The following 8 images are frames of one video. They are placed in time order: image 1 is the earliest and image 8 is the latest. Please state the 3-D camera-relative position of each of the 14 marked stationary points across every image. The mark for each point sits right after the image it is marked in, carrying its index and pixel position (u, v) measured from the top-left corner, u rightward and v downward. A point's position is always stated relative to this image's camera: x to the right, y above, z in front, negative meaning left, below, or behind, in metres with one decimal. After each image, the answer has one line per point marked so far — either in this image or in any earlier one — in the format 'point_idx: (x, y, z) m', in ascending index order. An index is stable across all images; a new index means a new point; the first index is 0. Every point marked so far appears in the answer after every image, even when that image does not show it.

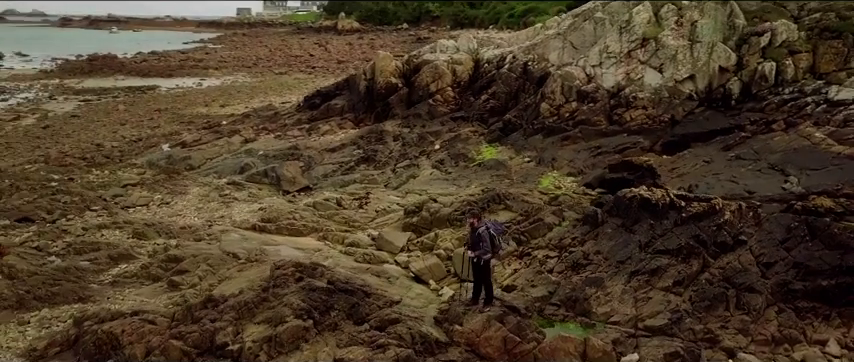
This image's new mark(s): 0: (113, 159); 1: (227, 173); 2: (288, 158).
0: (-5.8, +0.4, +12.9) m
1: (-3.1, +0.1, +10.7) m
2: (-2.2, +0.4, +10.9) m
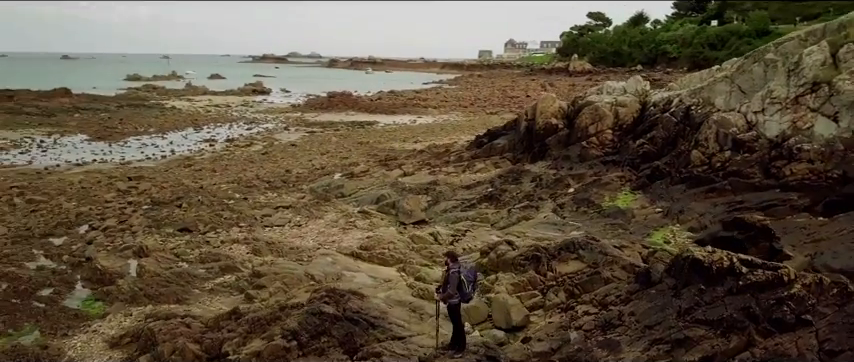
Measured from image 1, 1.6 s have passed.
0: (-2.9, 0.0, +14.4) m
1: (-1.1, -0.3, +11.4) m
2: (-0.1, -0.2, +11.4) m
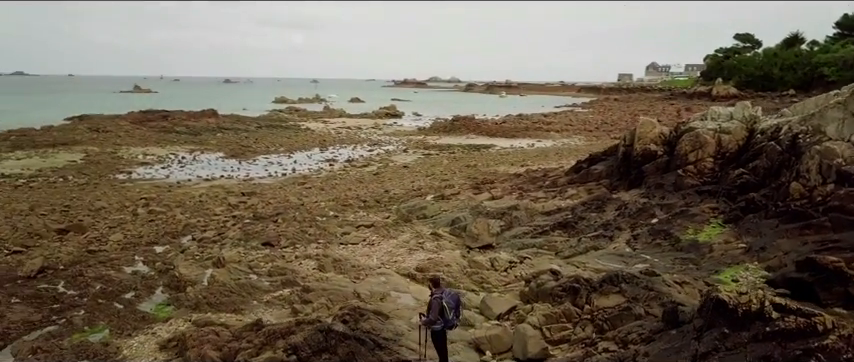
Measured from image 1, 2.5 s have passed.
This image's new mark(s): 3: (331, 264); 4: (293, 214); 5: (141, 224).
0: (-1.0, -0.5, +14.8) m
1: (+0.2, -0.7, +11.5) m
2: (+1.1, -0.6, +11.2) m
3: (-1.3, -1.1, +9.4) m
4: (-2.7, -0.7, +14.2) m
5: (-5.8, -0.9, +14.1) m
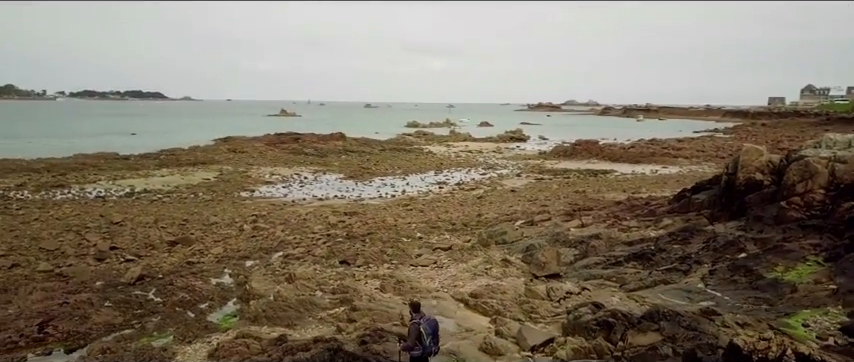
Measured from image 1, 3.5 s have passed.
0: (+0.9, -1.0, +14.7) m
1: (+1.4, -1.1, +11.3) m
2: (+2.3, -1.0, +10.9) m
3: (-0.5, -1.4, +9.5) m
4: (-1.0, -1.1, +14.5) m
5: (-4.0, -1.2, +15.0) m
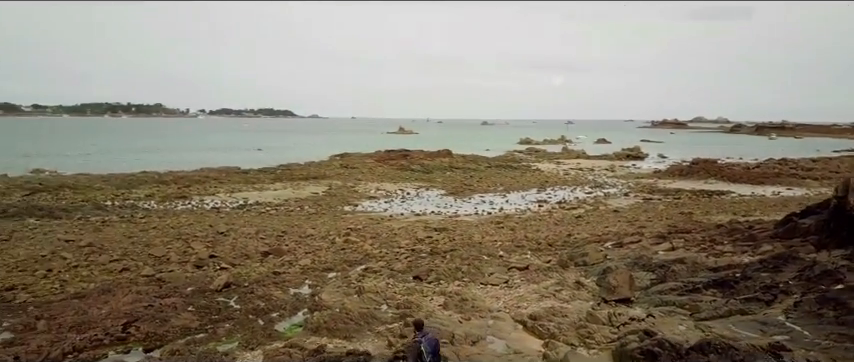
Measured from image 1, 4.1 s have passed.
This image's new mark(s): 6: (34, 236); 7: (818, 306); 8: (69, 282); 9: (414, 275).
0: (+2.6, -1.4, +14.4) m
1: (+2.6, -1.4, +10.9) m
2: (+3.3, -1.3, +10.3) m
3: (+0.4, -1.7, +9.5) m
4: (+0.8, -1.5, +14.5) m
5: (-2.1, -1.6, +15.5) m
6: (-10.7, -1.5, +19.0) m
7: (+4.5, -1.4, +8.0) m
8: (-6.8, -1.9, +13.2) m
9: (-0.2, -1.6, +11.6) m
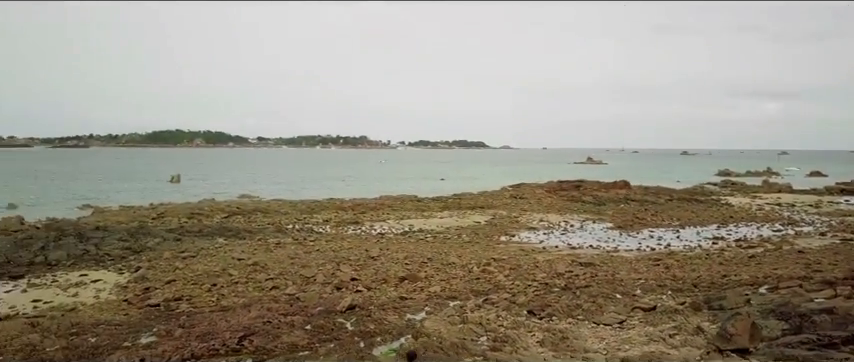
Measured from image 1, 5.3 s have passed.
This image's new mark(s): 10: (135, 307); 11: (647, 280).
0: (+5.1, -2.0, +13.2) m
1: (+4.2, -1.9, +9.9) m
2: (+4.7, -1.8, +9.1) m
3: (+1.7, -2.1, +9.1) m
4: (+3.4, -2.1, +13.8) m
5: (+0.9, -2.2, +15.6) m
6: (-6.5, -2.2, +21.3) m
7: (+5.2, -1.8, +6.5) m
8: (-4.3, -2.4, +14.6) m
9: (+1.7, -2.1, +11.3) m
10: (-6.0, -2.6, +14.2) m
11: (+4.7, -2.1, +14.9) m
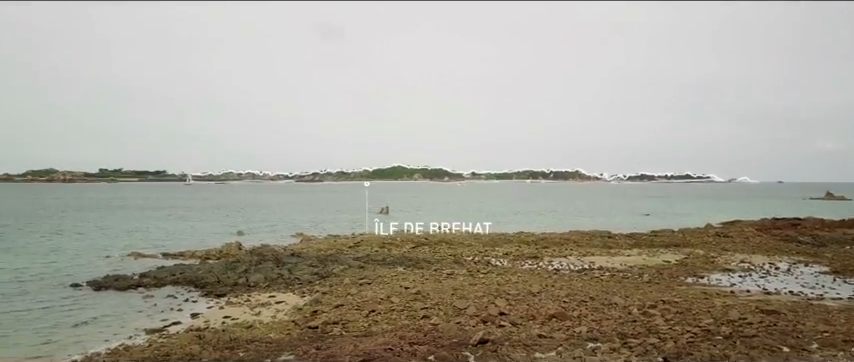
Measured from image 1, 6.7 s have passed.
0: (+7.5, -2.6, +11.2) m
1: (+5.5, -2.4, +8.3) m
2: (+5.8, -2.2, +7.4) m
3: (+2.9, -2.5, +8.3) m
4: (+6.0, -2.8, +12.3) m
5: (+4.1, -3.0, +14.7) m
6: (-1.2, -3.2, +22.3) m
7: (+5.5, -2.1, +4.8) m
8: (-1.1, -3.1, +15.2) m
9: (+3.6, -2.6, +10.4) m
10: (-2.9, -3.3, +15.4) m
11: (+7.5, -2.8, +12.9) m
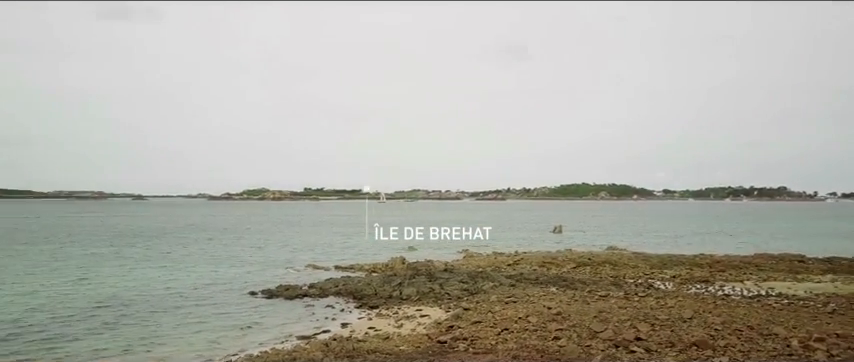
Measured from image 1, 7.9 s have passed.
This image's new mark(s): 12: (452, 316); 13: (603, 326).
0: (+8.9, -2.8, +8.9) m
1: (+6.2, -2.5, +6.6) m
2: (+6.3, -2.3, +5.7) m
3: (+3.7, -2.6, +7.3) m
4: (+7.7, -3.0, +10.3) m
5: (+6.5, -3.3, +13.1) m
6: (+3.4, -3.7, +21.9) m
7: (+5.3, -2.2, +3.2) m
8: (+1.7, -3.4, +15.0) m
9: (+4.9, -2.8, +9.1) m
10: (0.0, -3.6, +15.7) m
11: (+9.4, -3.1, +10.5) m
12: (+0.7, -3.8, +19.7) m
13: (+4.1, -3.4, +16.1) m
